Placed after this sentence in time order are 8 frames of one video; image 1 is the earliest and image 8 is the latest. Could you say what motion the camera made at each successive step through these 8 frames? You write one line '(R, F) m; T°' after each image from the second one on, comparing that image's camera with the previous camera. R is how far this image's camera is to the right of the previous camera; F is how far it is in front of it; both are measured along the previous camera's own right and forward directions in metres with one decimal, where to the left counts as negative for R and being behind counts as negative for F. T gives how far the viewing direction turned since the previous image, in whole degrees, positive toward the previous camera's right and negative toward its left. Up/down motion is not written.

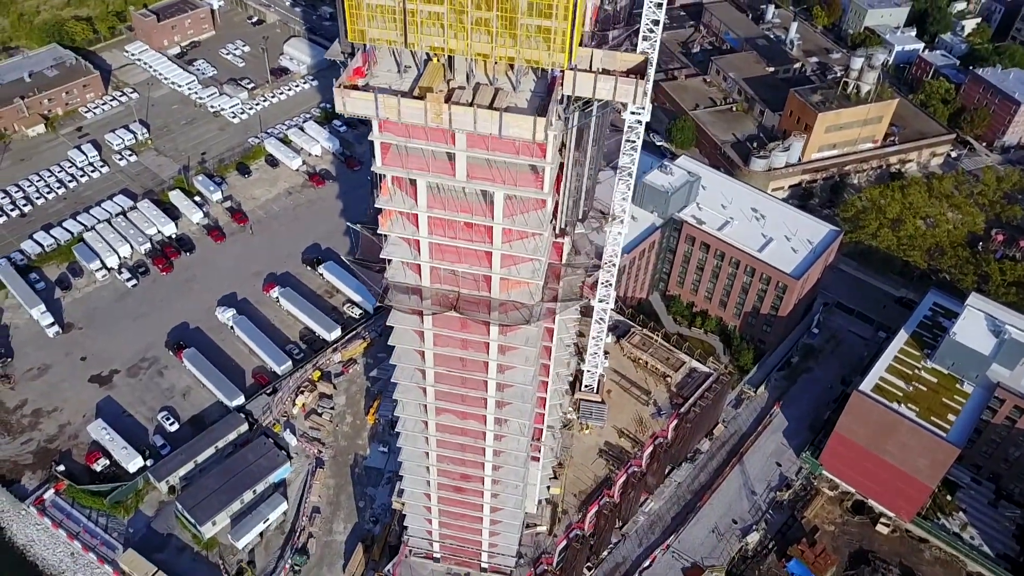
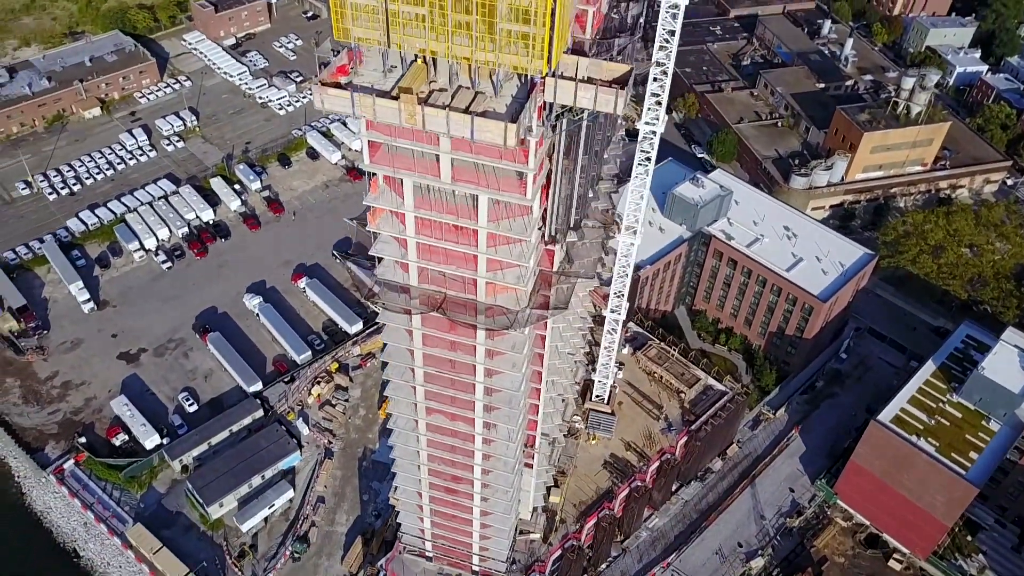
(+3.3, +0.2) m; -4°
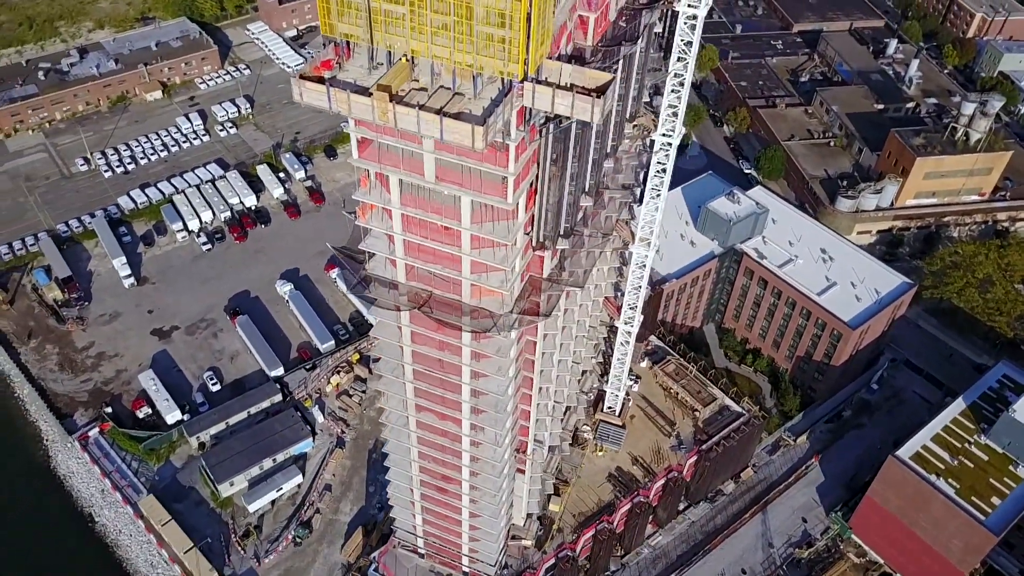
(+3.7, +0.3) m; -4°
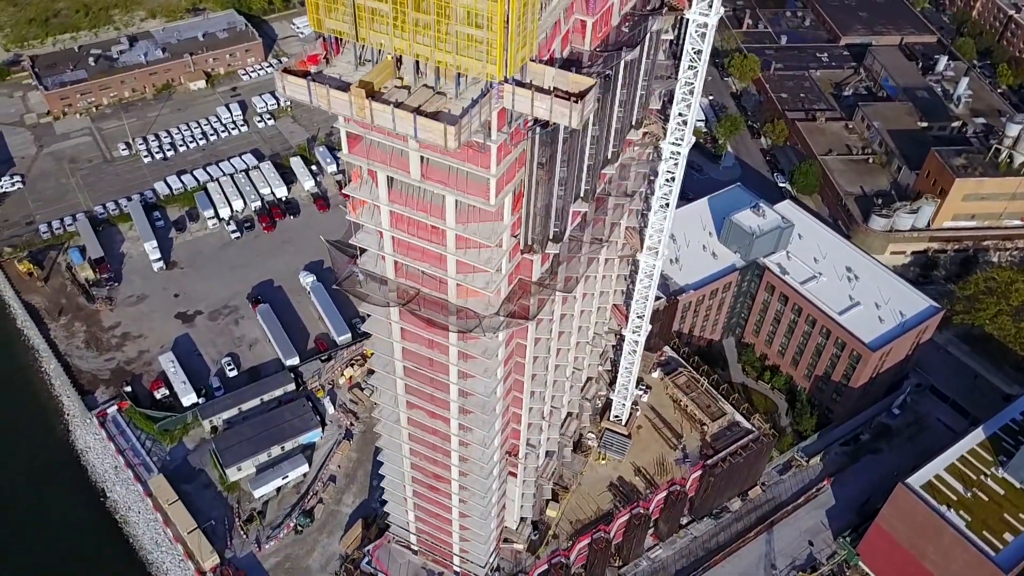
(+2.9, +0.2) m; -3°
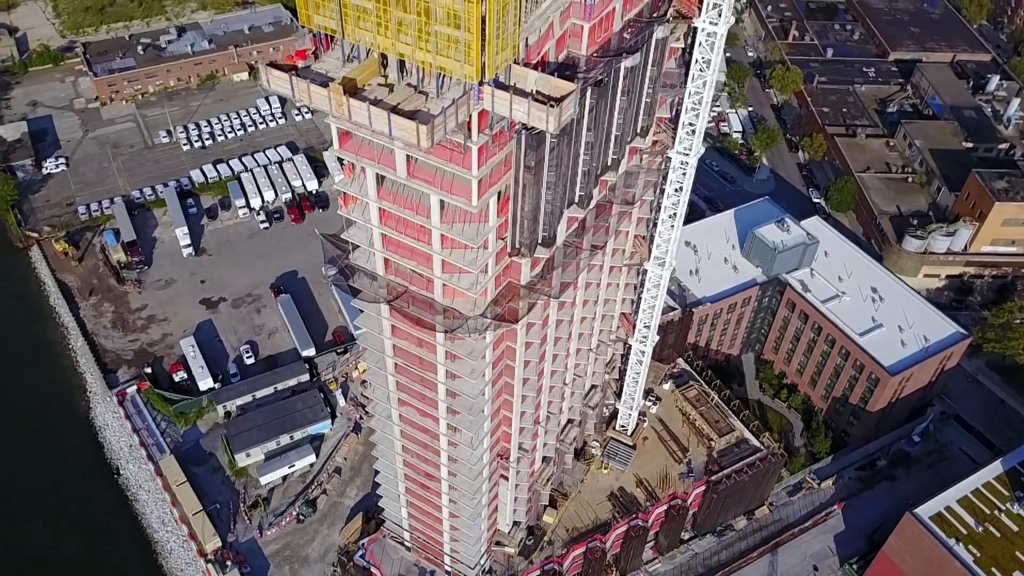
(+2.9, +0.2) m; -3°
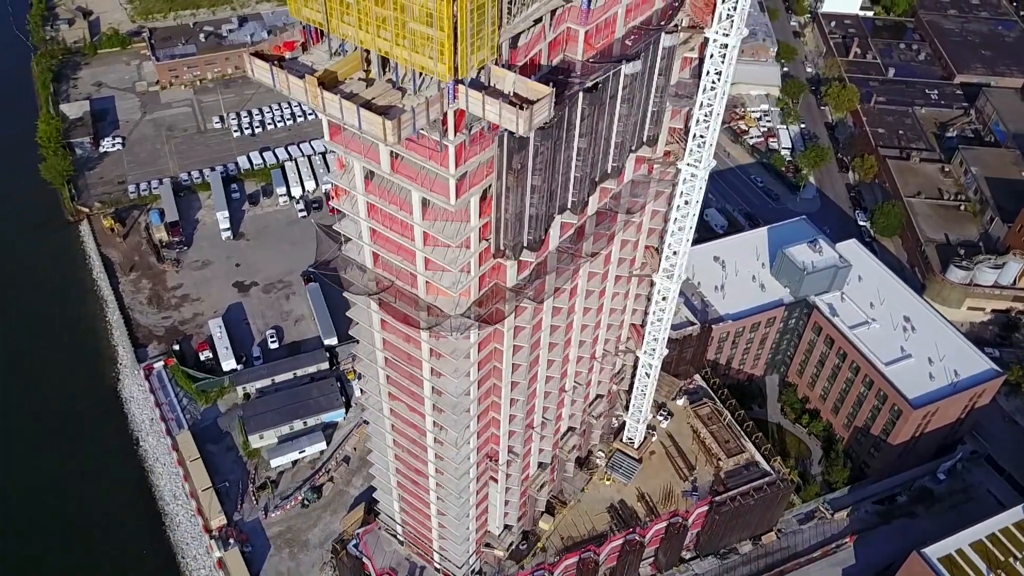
(+3.7, +0.3) m; -4°
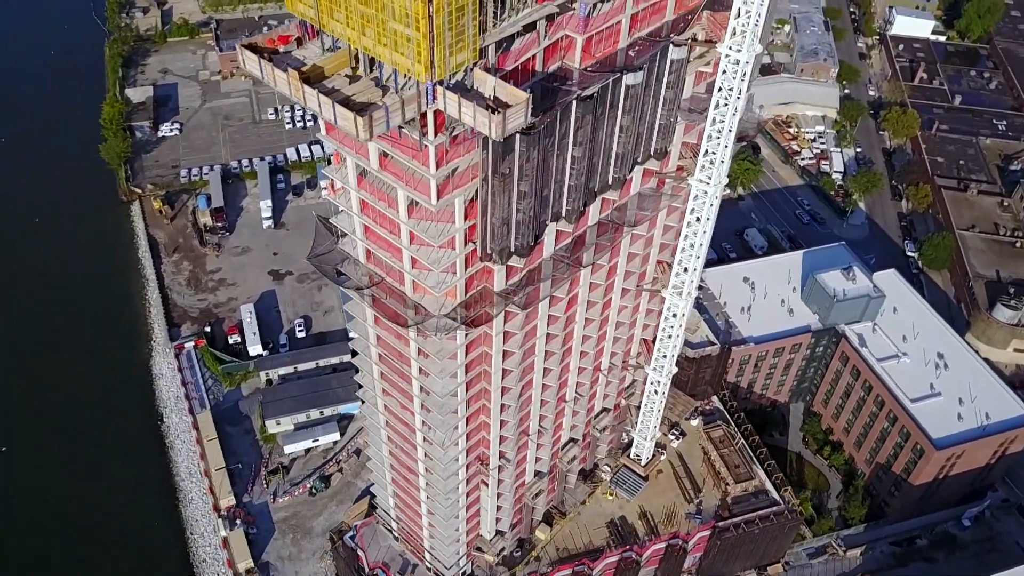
(+3.7, +0.2) m; -4°
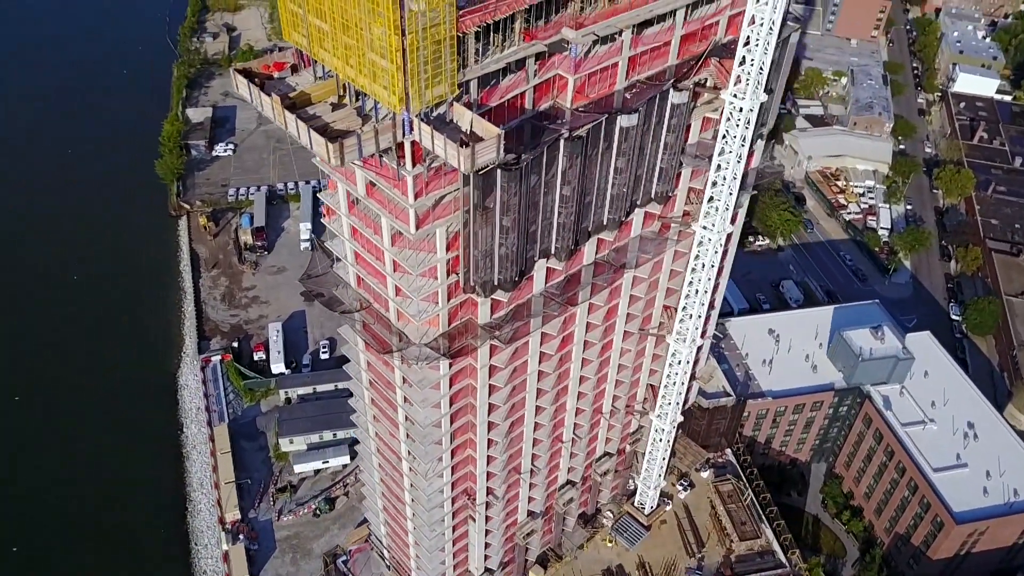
(+3.7, +0.2) m; -4°
